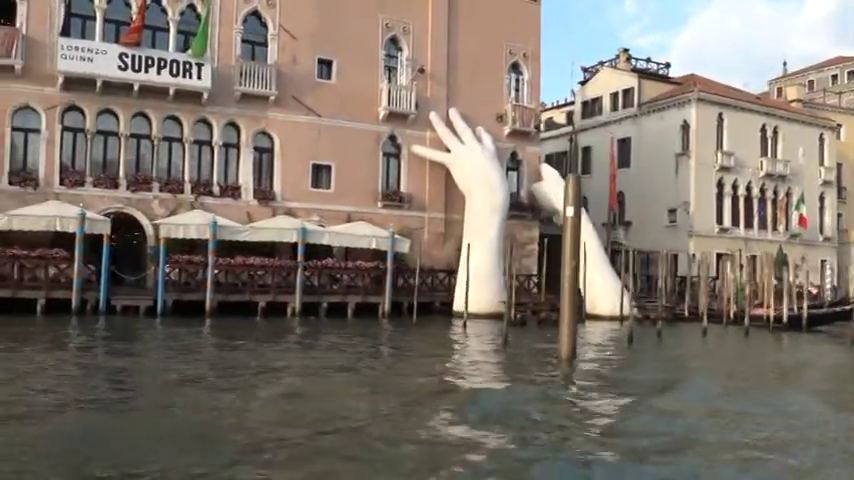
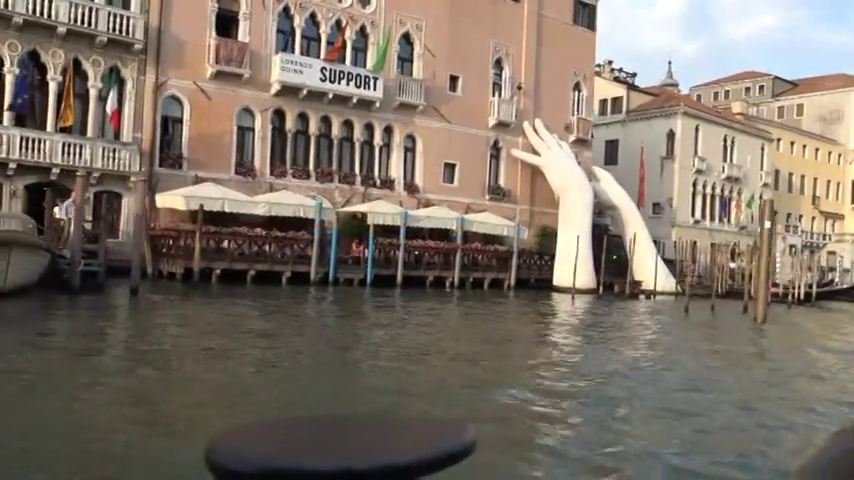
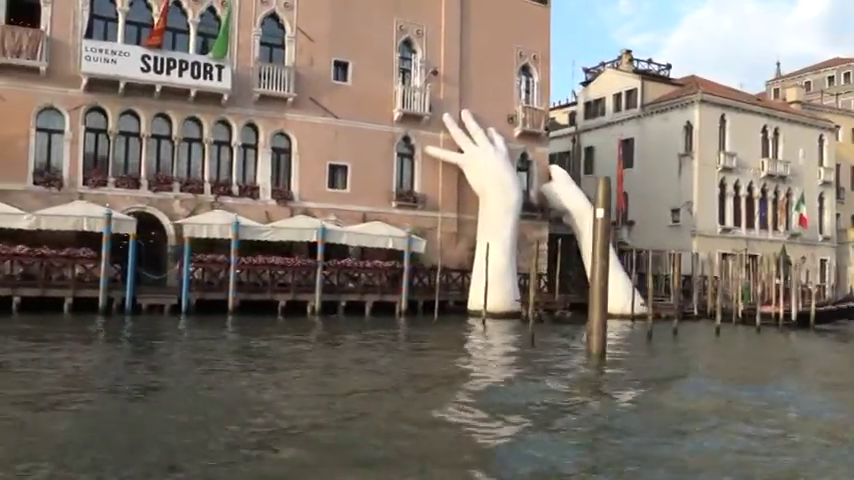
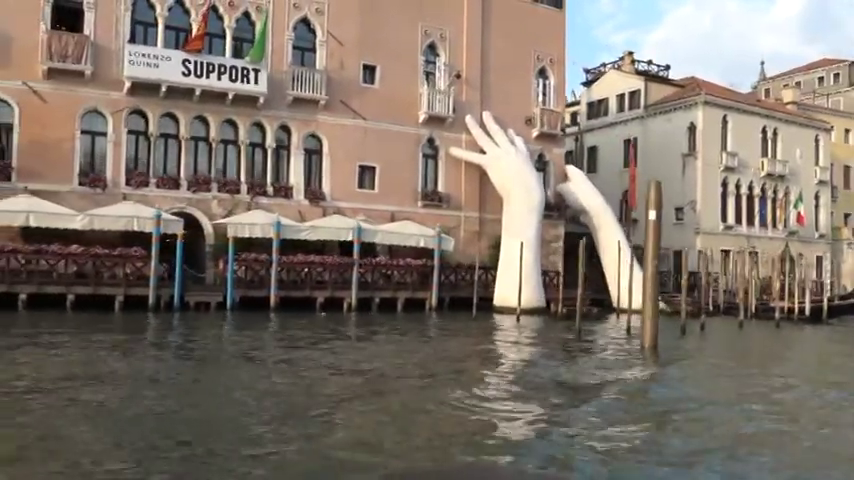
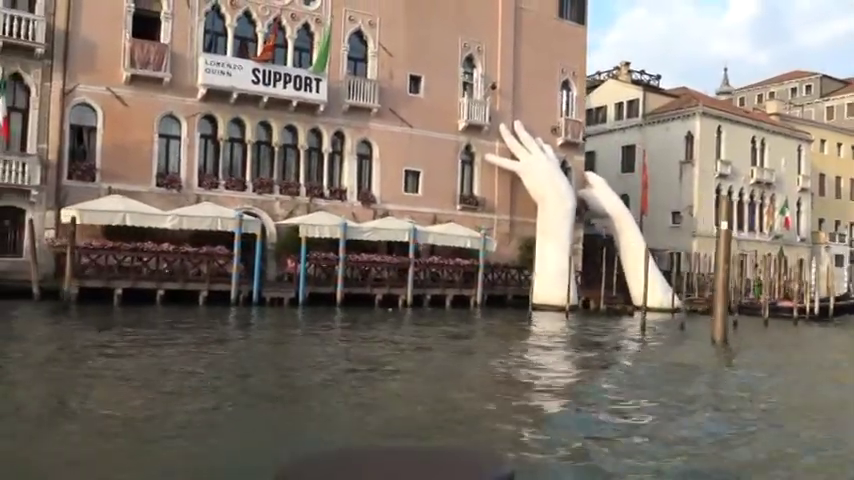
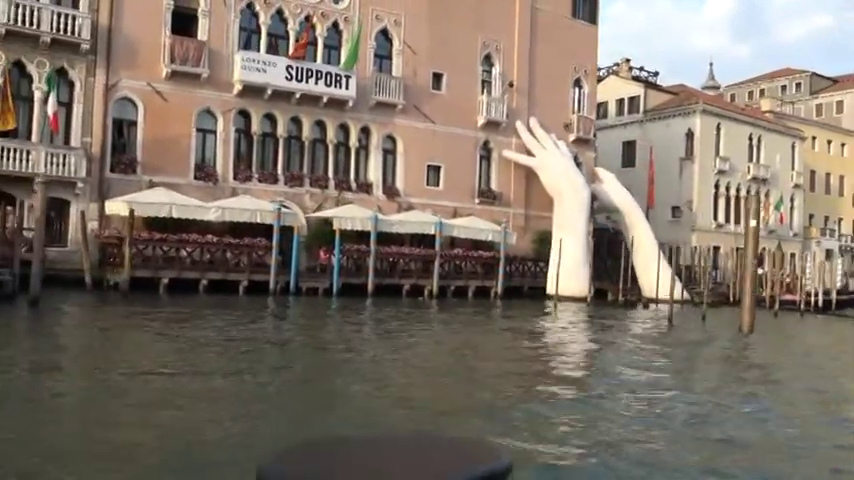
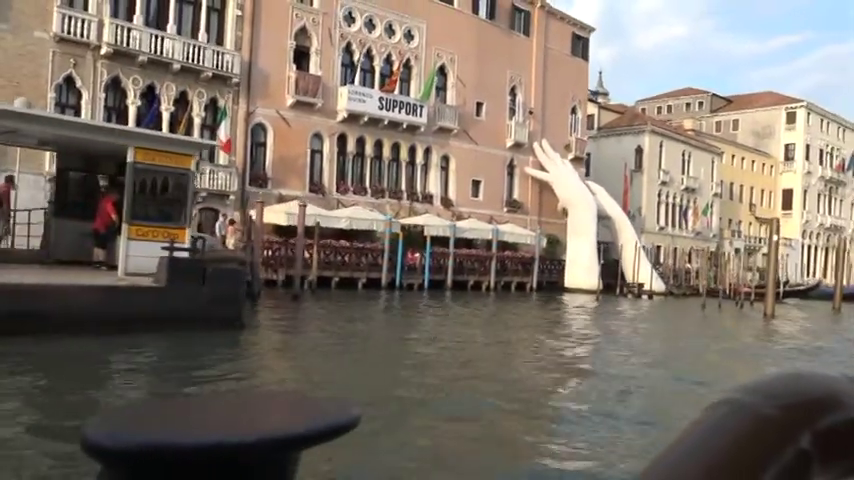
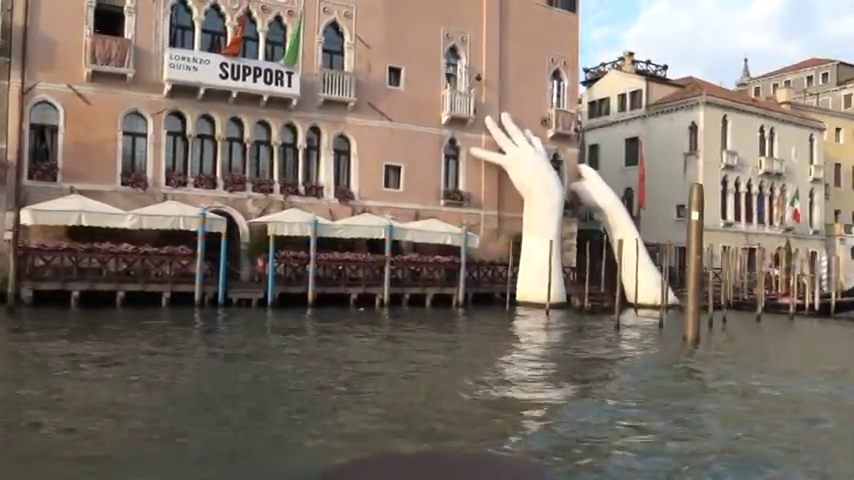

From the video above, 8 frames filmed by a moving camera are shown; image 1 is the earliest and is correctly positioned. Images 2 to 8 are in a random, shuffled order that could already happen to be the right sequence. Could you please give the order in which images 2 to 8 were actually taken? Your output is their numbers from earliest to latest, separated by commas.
3, 4, 8, 5, 6, 2, 7
